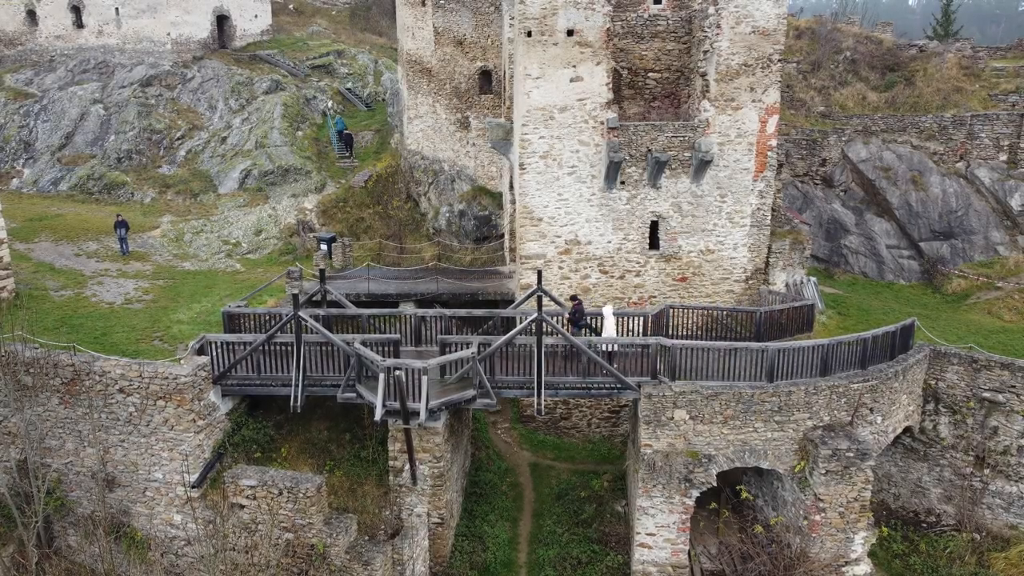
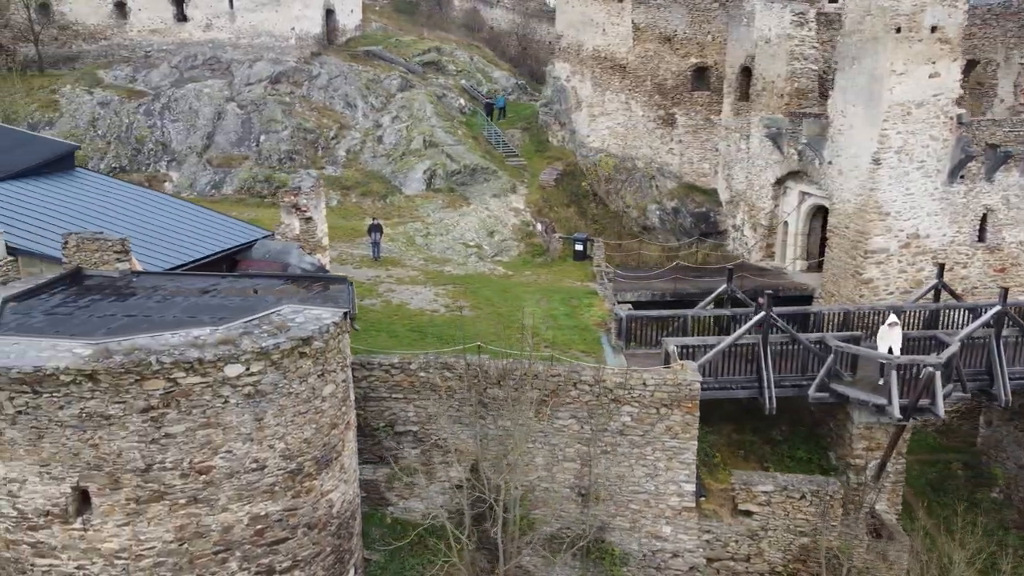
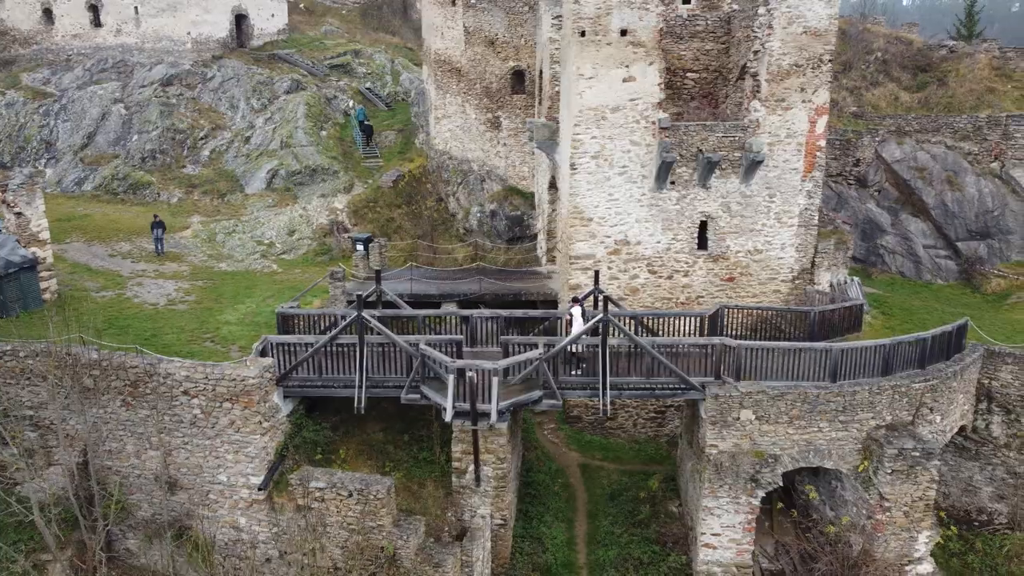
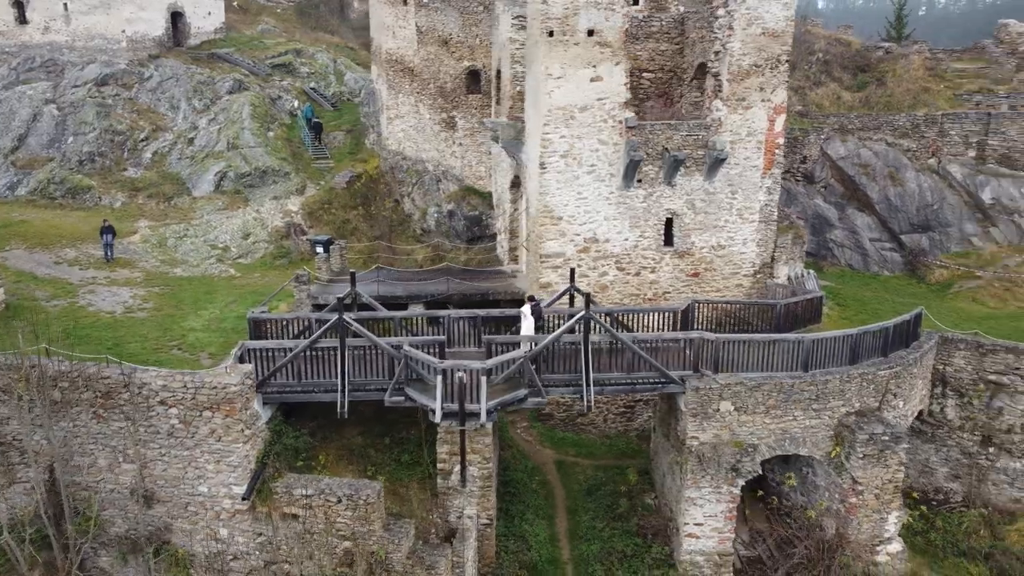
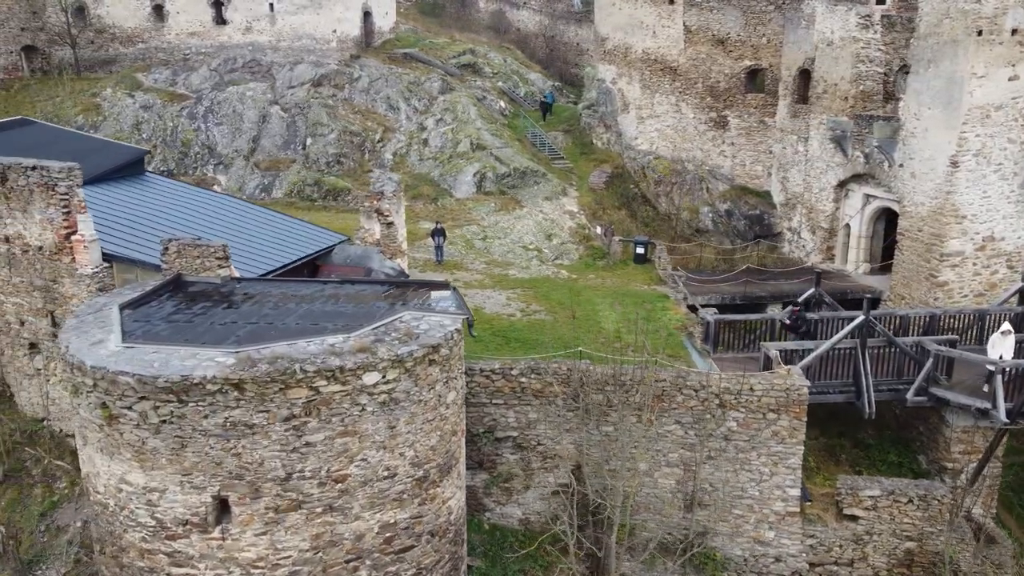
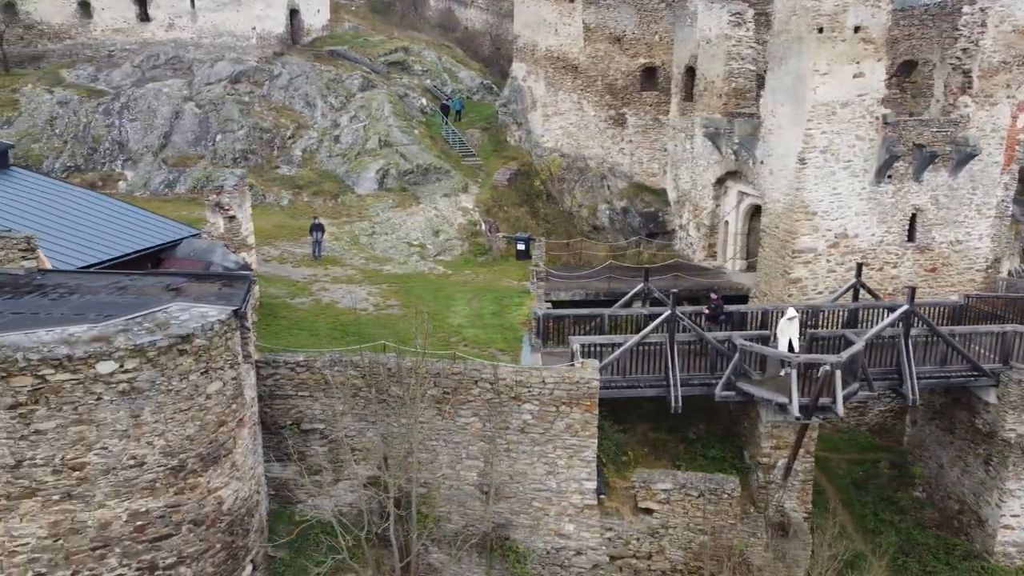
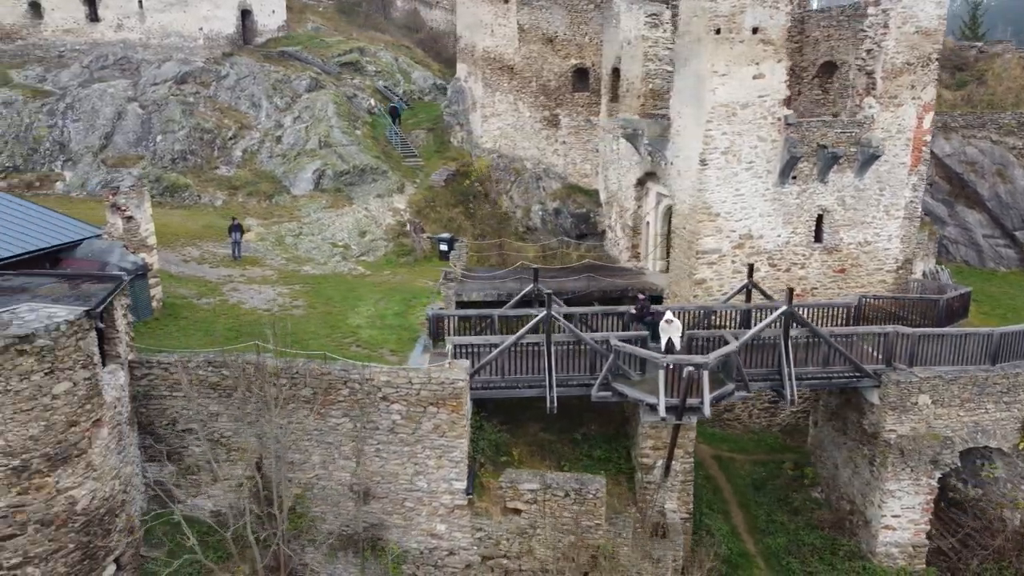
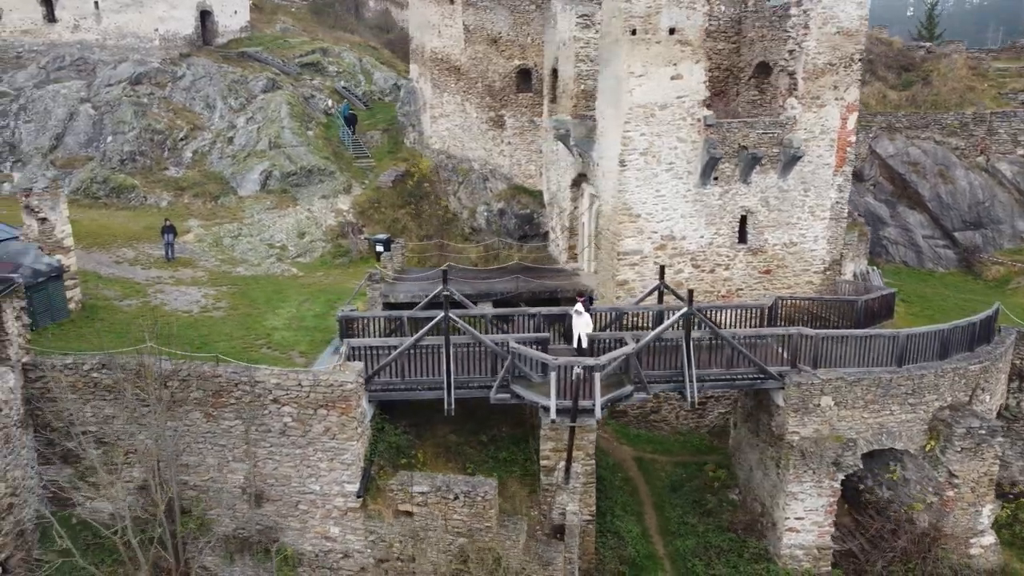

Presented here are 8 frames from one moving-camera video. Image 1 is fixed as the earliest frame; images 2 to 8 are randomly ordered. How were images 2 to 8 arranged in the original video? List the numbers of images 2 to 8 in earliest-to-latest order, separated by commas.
3, 4, 8, 7, 6, 2, 5
